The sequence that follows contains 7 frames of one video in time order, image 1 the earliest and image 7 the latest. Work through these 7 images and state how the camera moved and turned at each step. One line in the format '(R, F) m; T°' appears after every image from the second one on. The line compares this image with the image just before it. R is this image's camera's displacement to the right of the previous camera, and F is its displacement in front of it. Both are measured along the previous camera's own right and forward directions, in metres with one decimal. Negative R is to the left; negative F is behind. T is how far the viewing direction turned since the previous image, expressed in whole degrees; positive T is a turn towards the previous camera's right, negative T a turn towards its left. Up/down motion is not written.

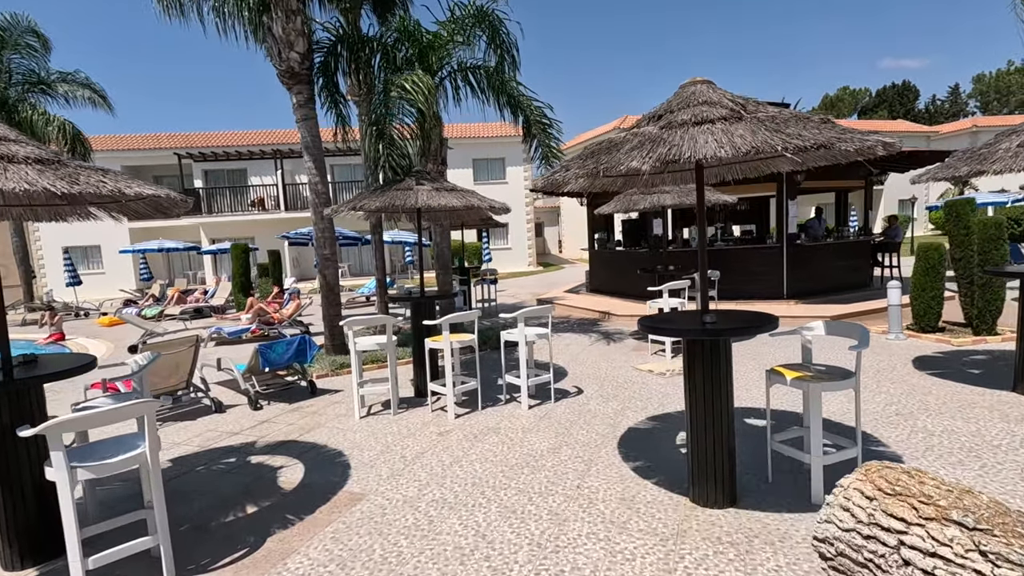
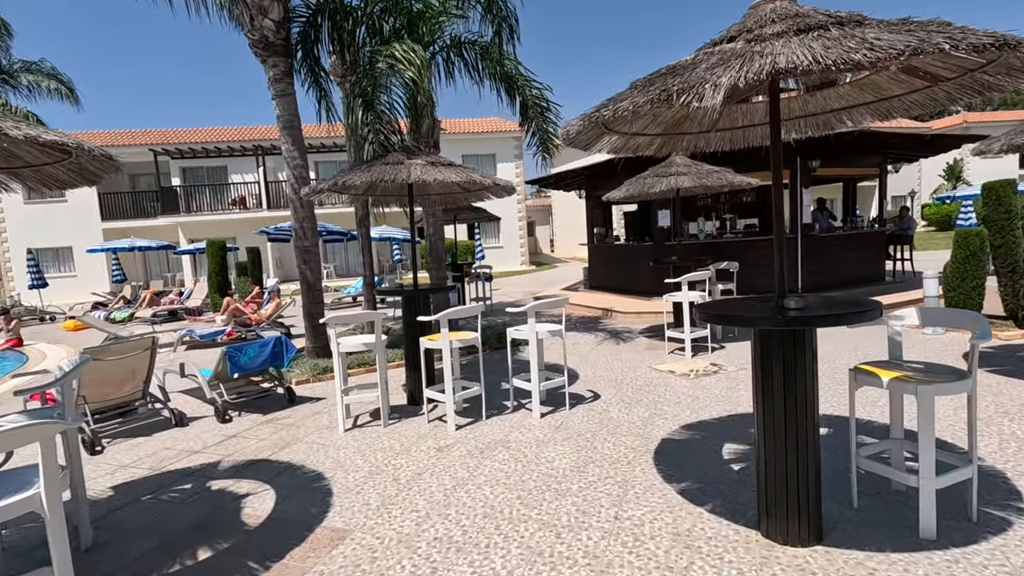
(-0.2, +0.8) m; +1°
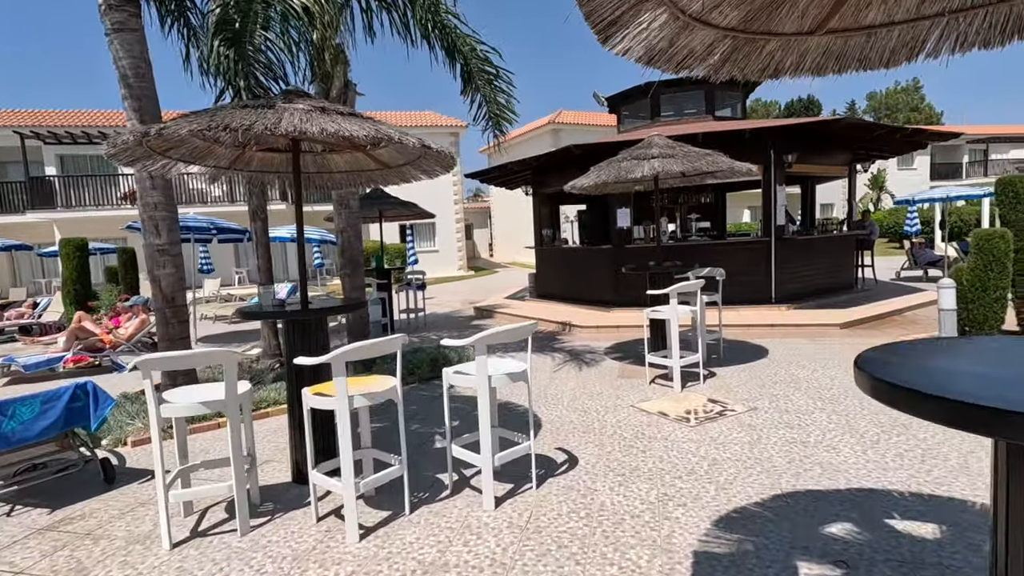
(0.0, +1.7) m; +7°
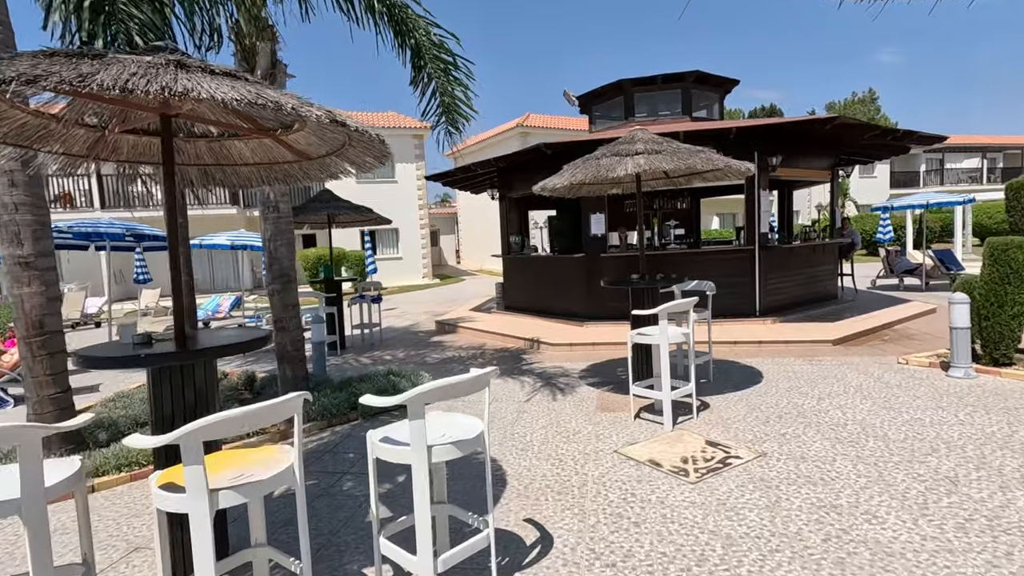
(+0.1, +0.9) m; +3°
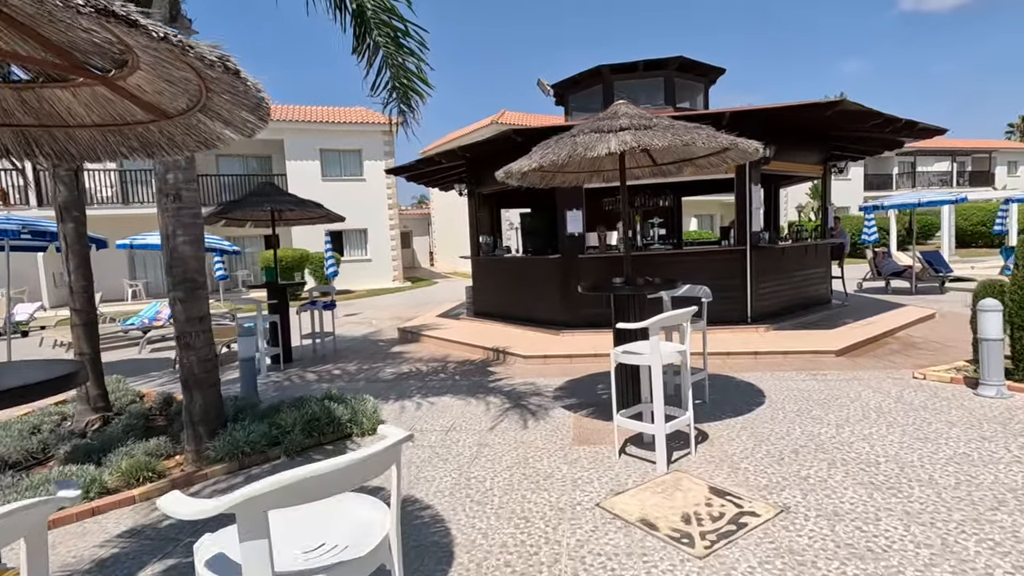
(+0.2, +0.9) m; +2°
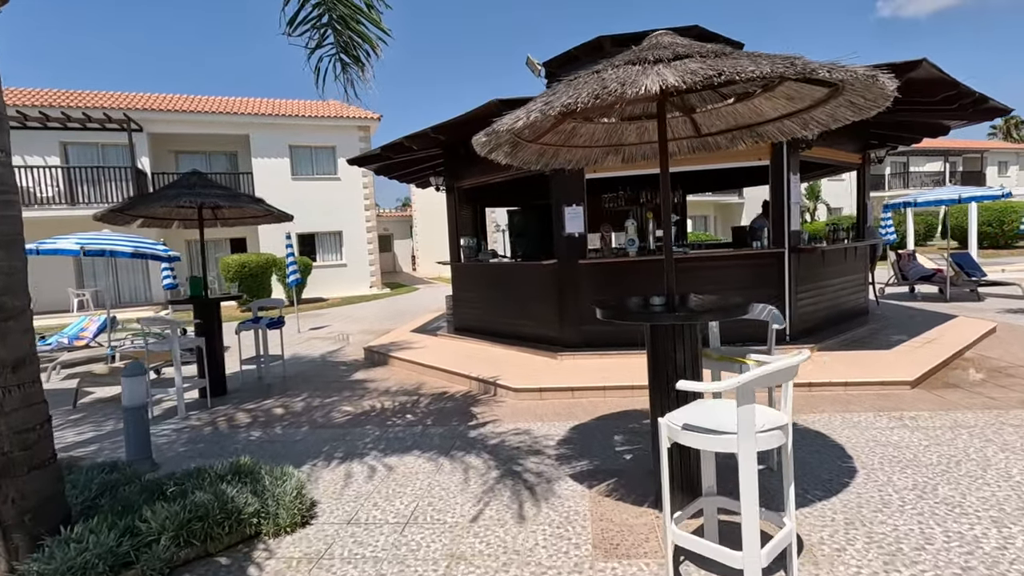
(0.0, +1.5) m; +1°
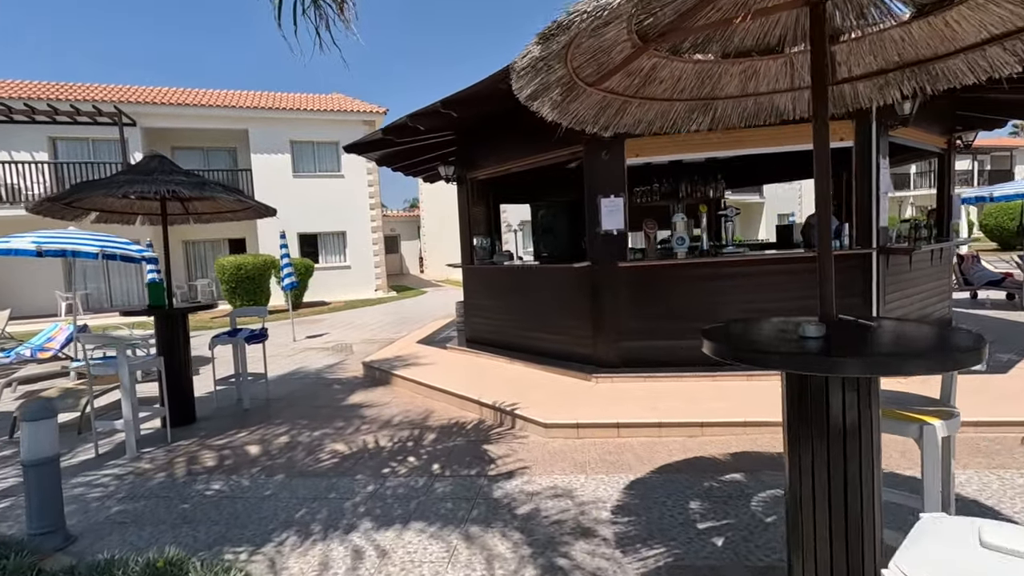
(-0.2, +1.2) m; -1°
